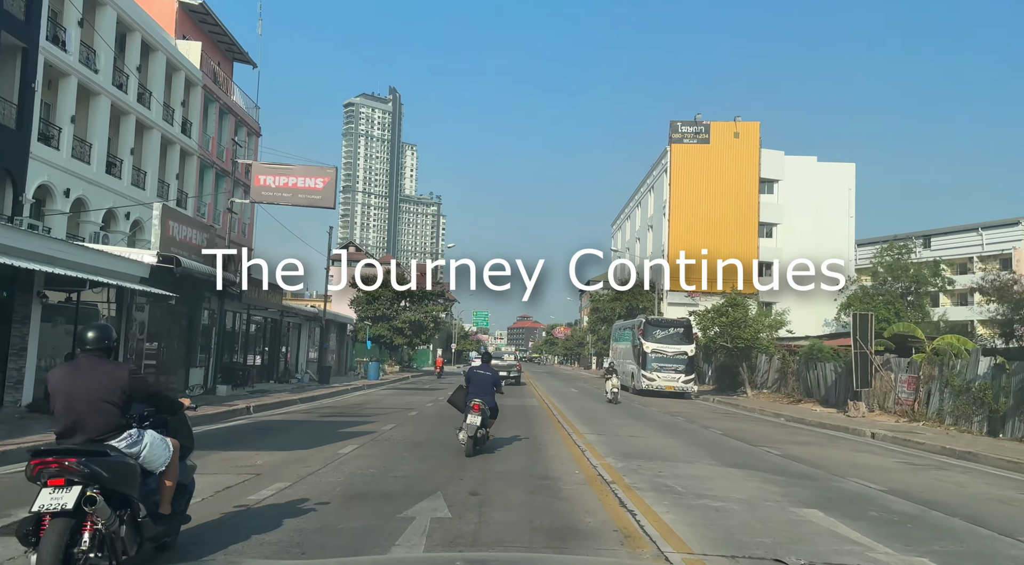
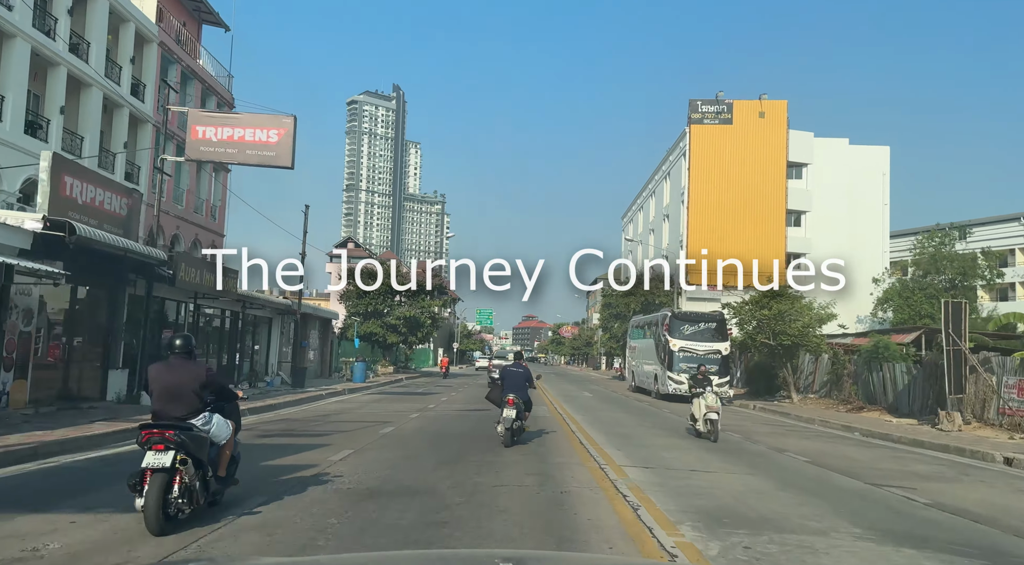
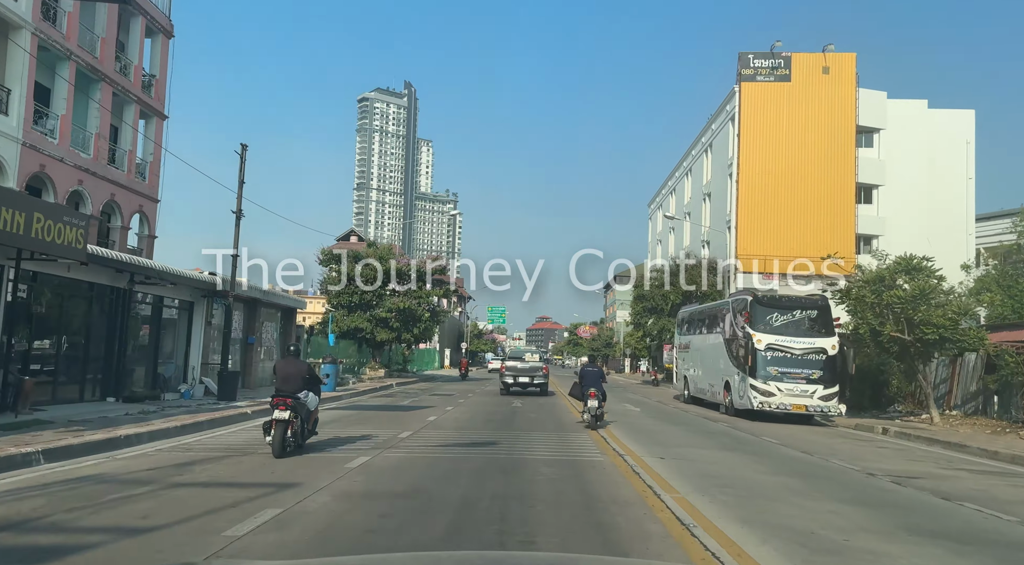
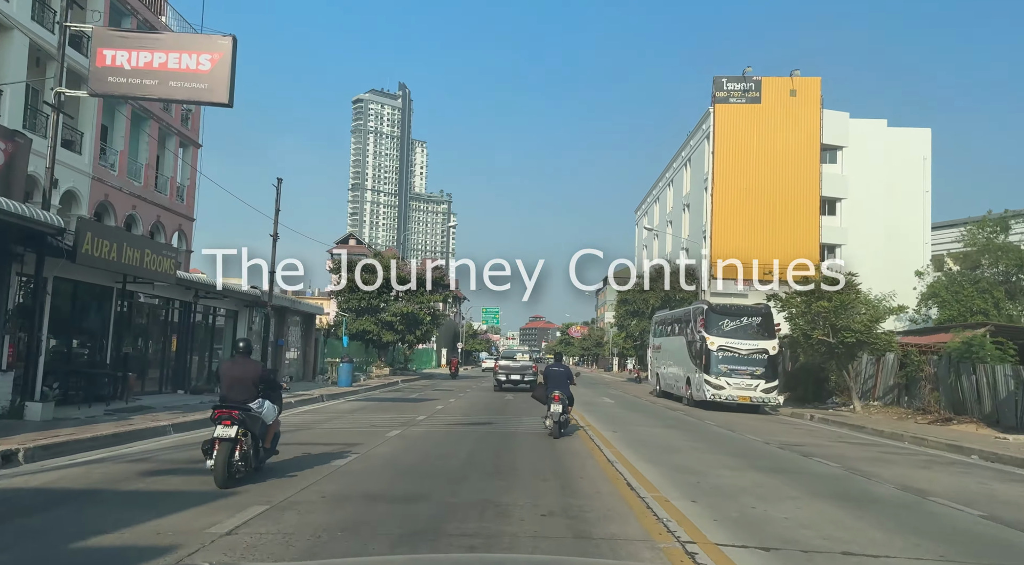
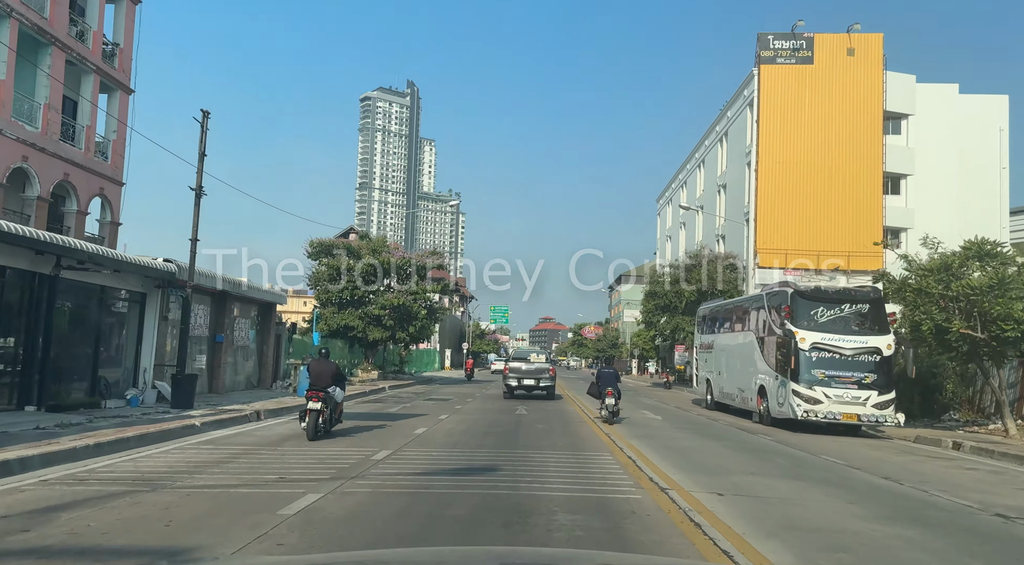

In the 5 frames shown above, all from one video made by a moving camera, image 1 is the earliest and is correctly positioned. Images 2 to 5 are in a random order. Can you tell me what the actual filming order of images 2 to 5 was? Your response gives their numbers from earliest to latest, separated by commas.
2, 4, 3, 5
